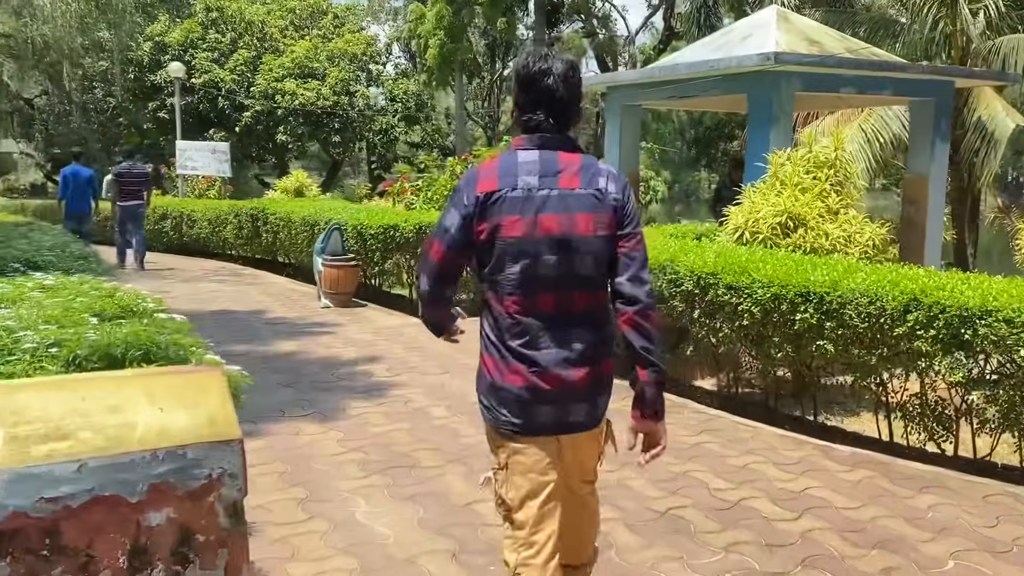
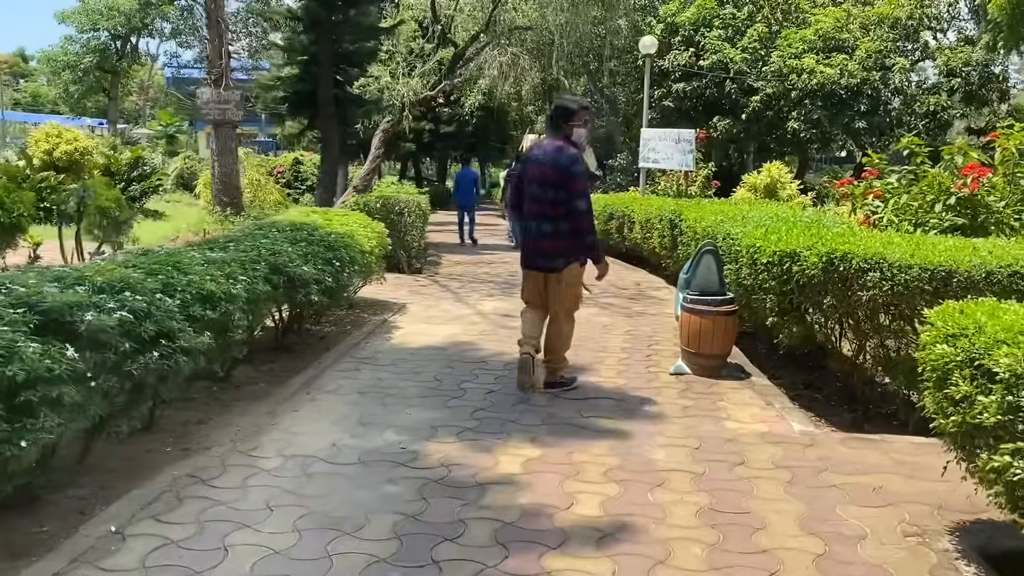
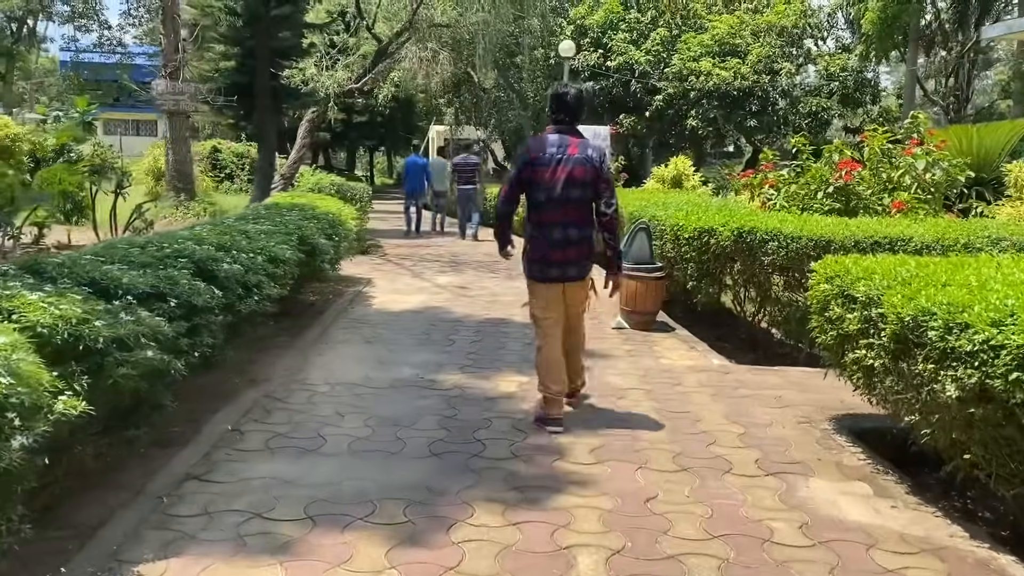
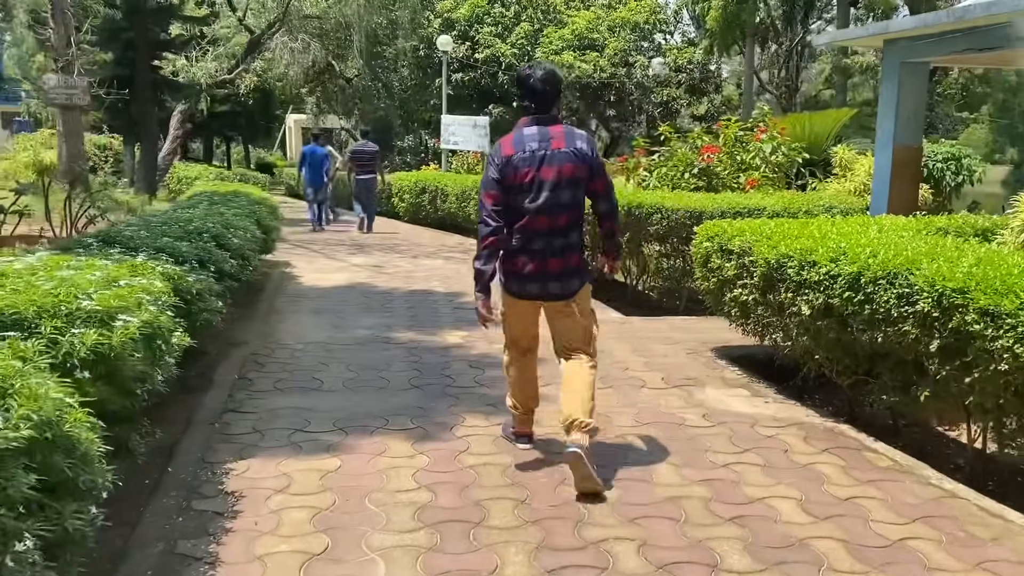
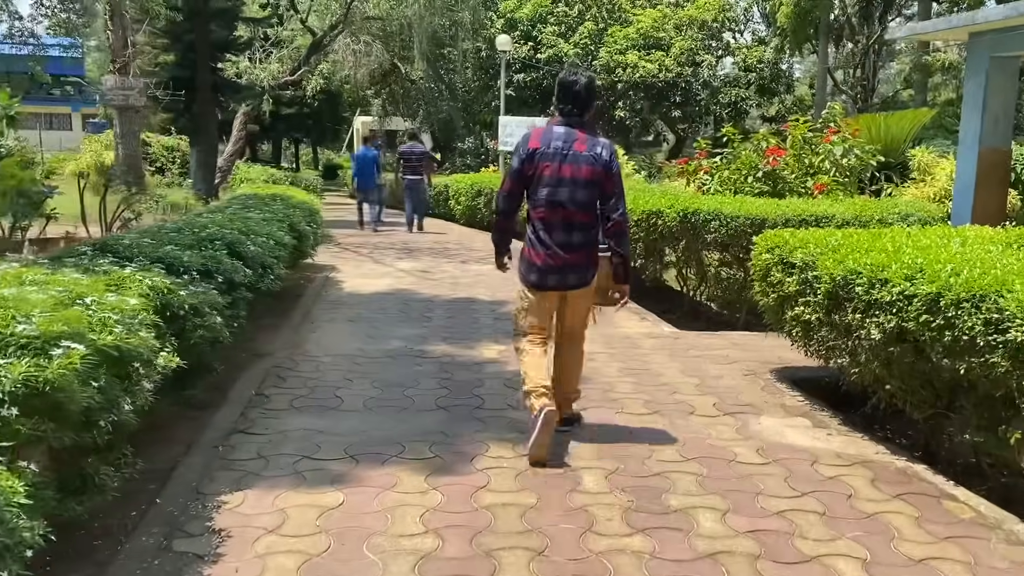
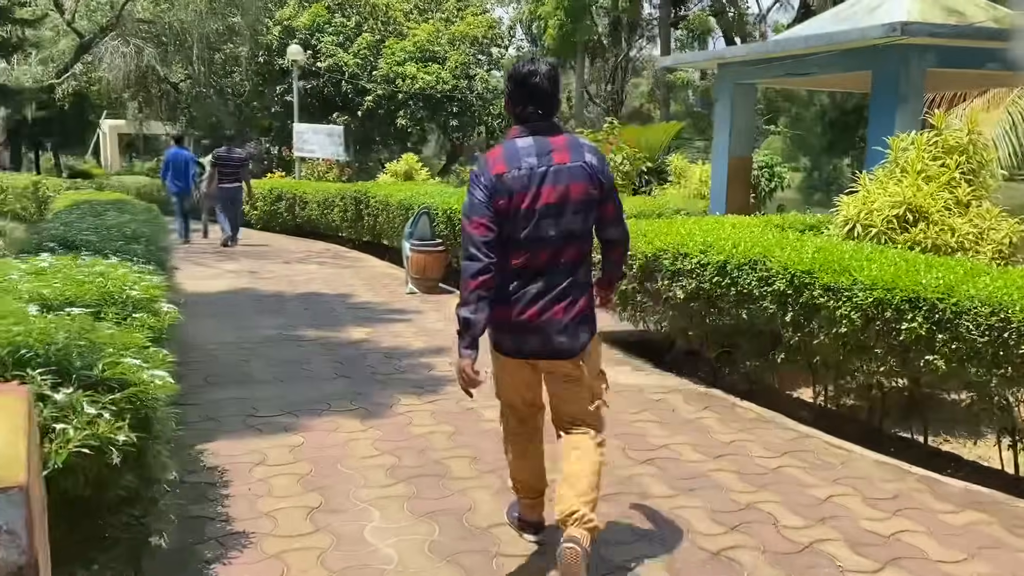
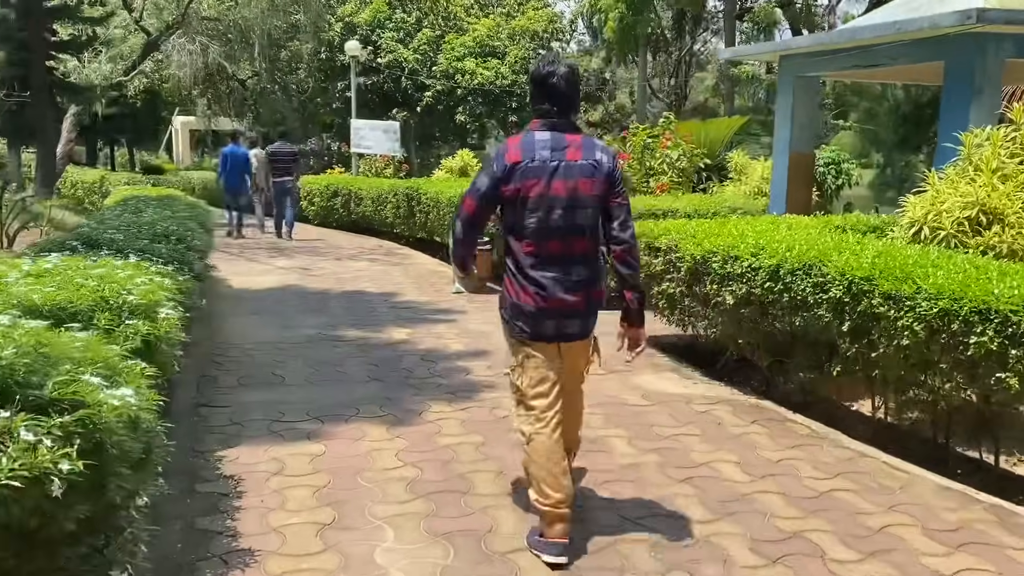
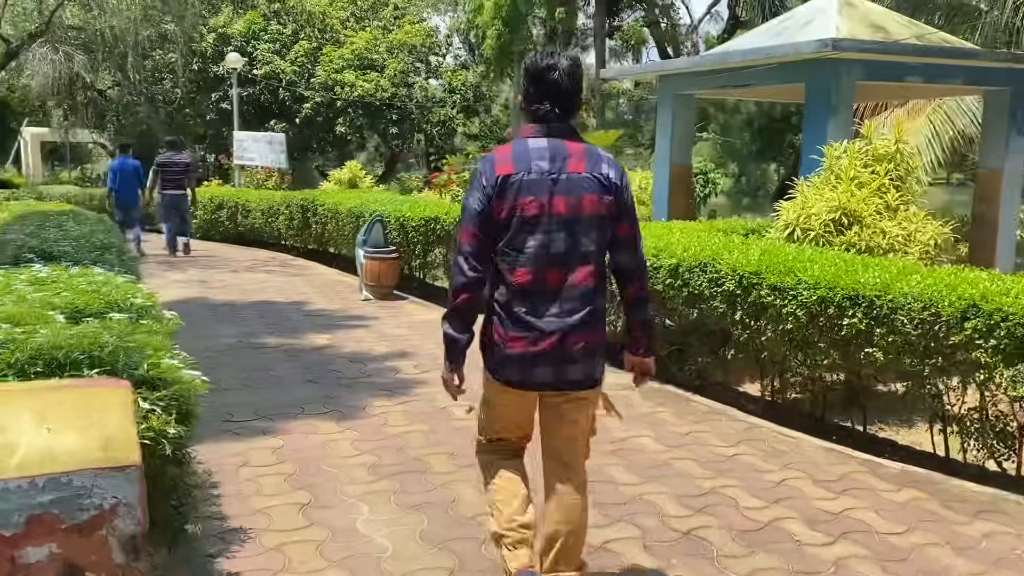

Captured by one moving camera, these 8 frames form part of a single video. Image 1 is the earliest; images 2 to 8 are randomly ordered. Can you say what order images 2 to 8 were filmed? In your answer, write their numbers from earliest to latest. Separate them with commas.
8, 6, 7, 4, 5, 3, 2
